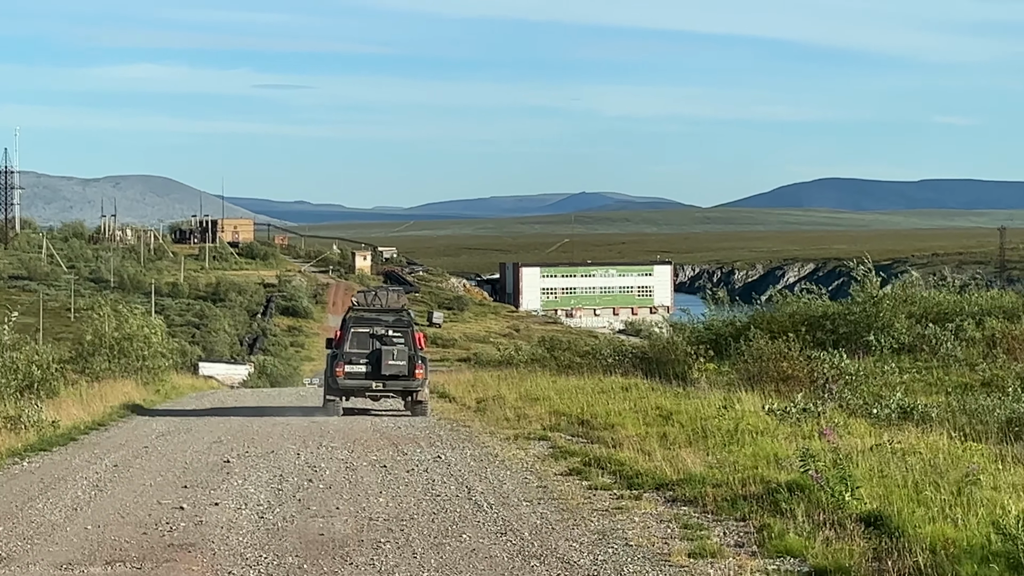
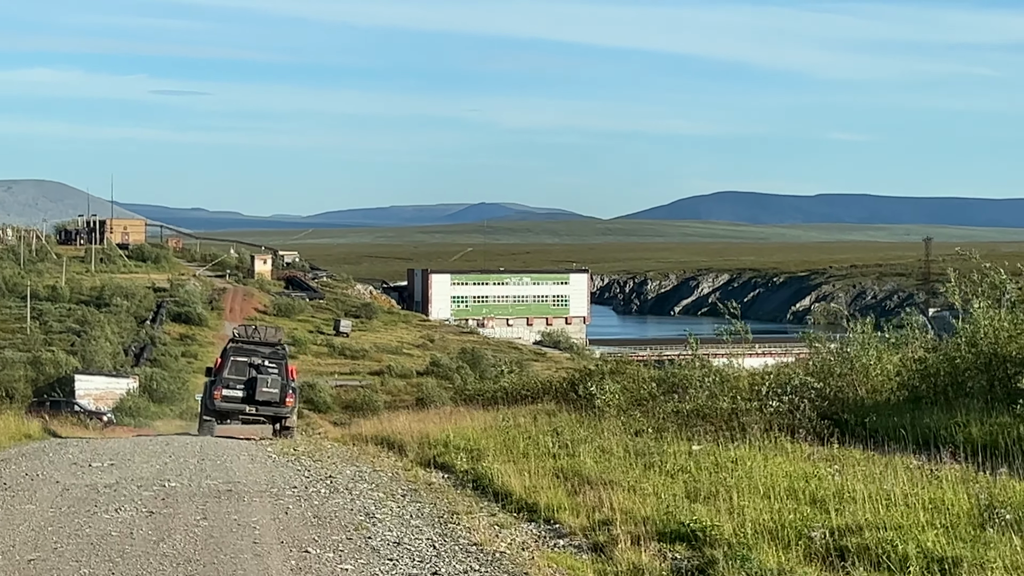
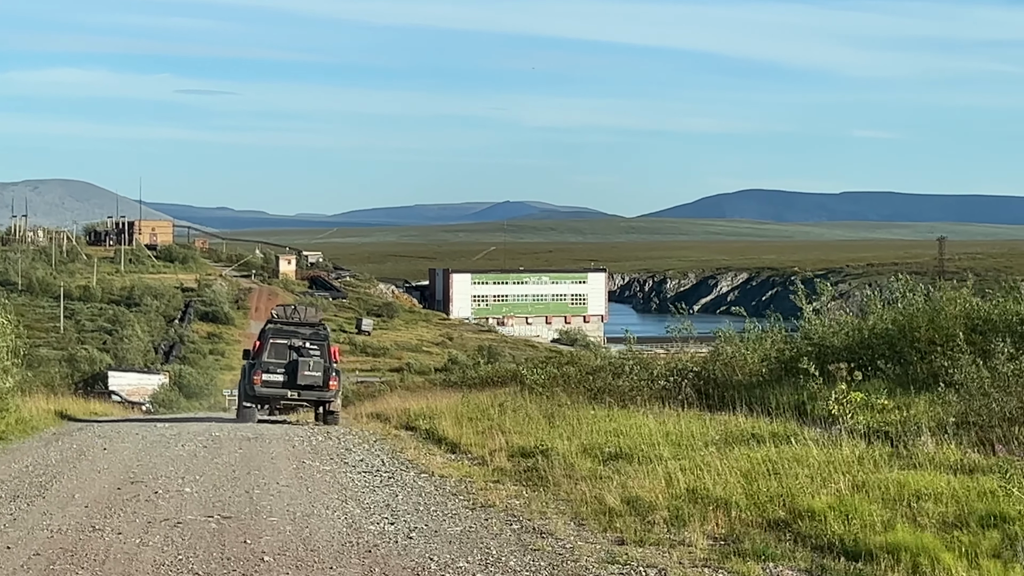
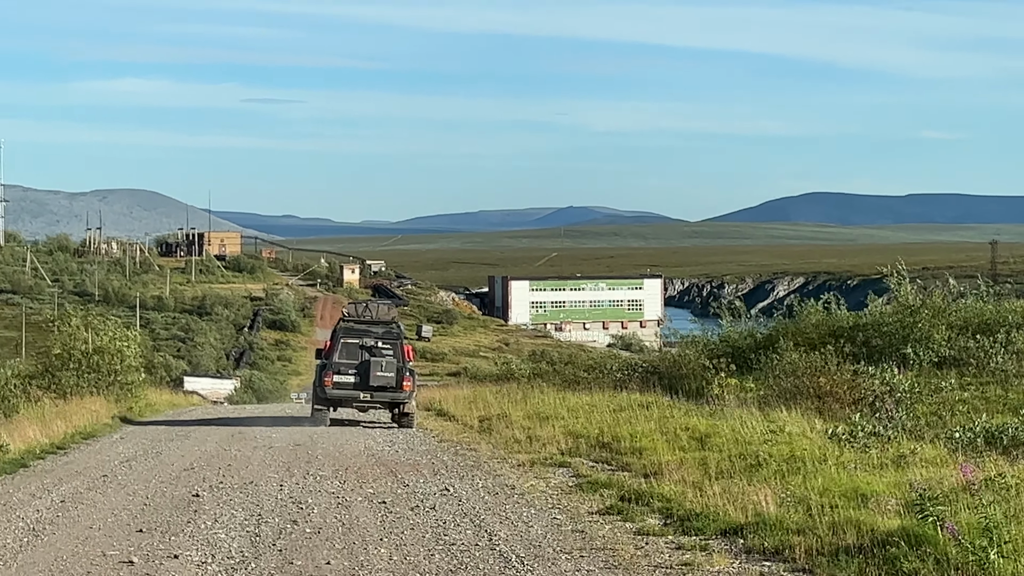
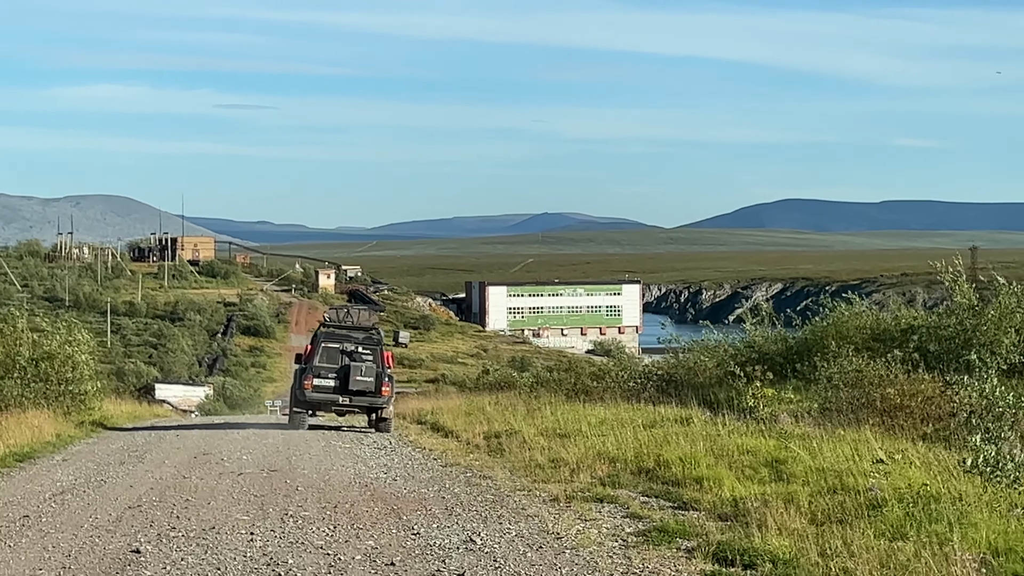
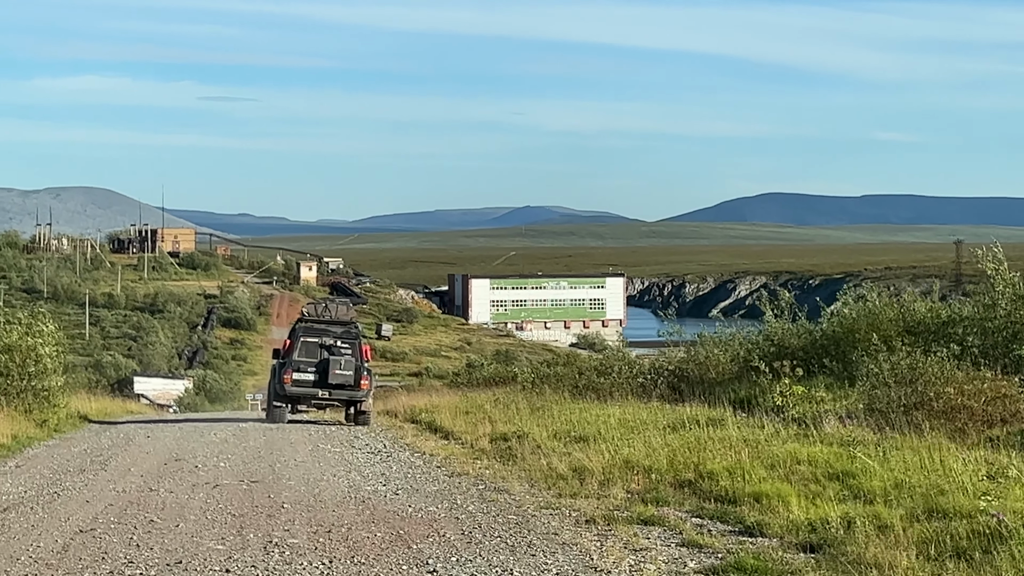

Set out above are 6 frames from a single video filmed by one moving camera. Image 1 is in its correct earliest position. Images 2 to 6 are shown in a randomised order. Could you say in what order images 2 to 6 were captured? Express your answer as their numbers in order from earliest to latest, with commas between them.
4, 5, 6, 3, 2
